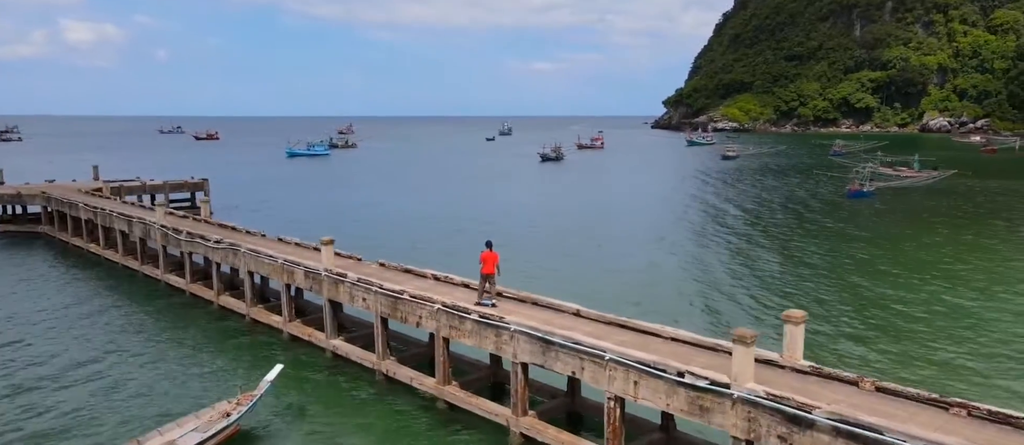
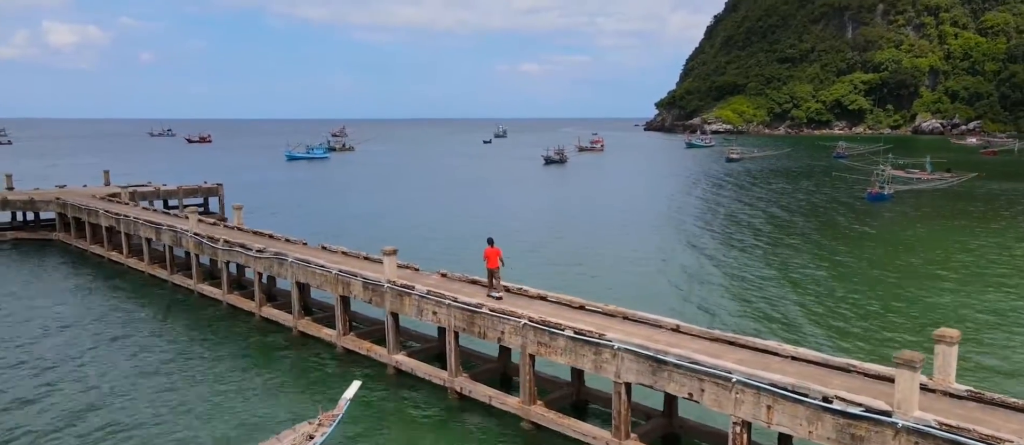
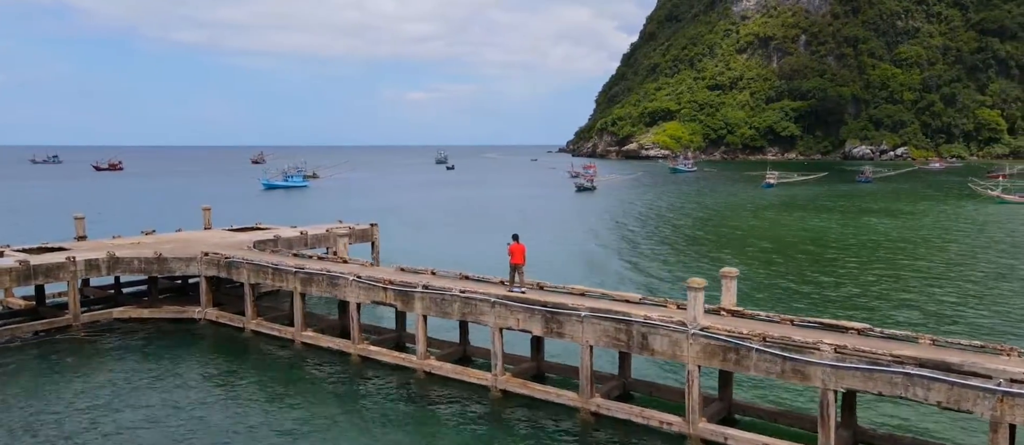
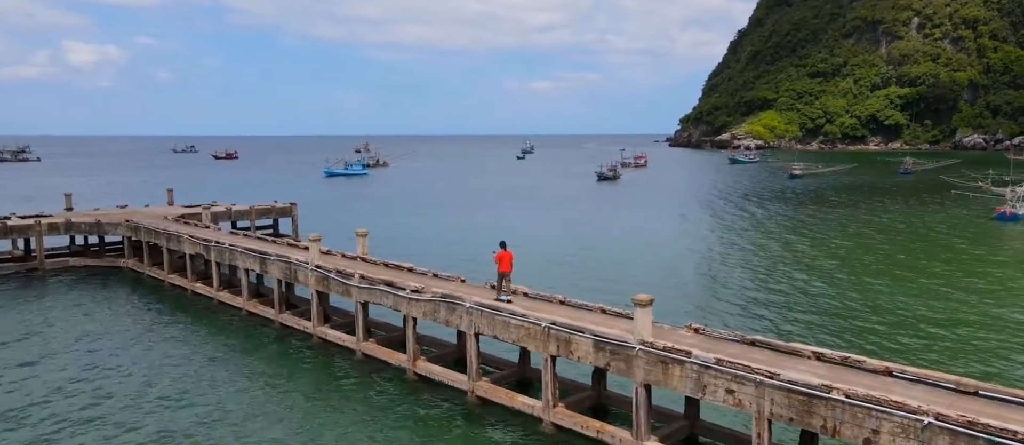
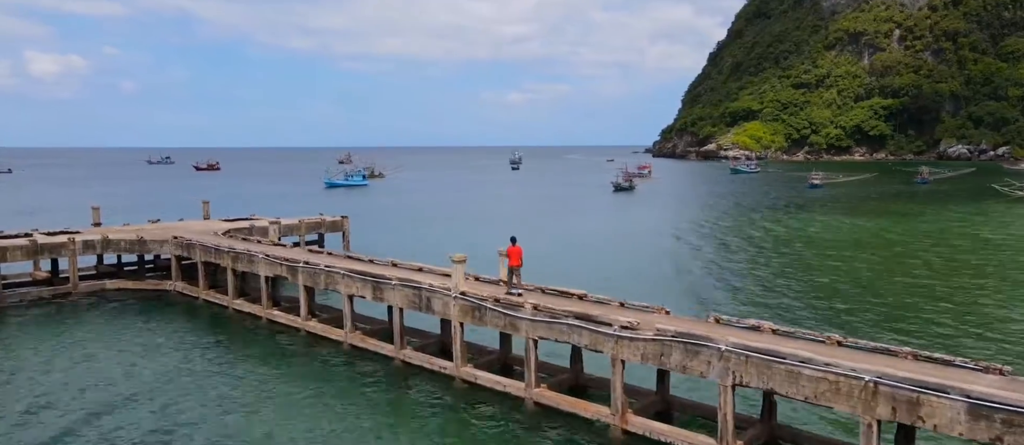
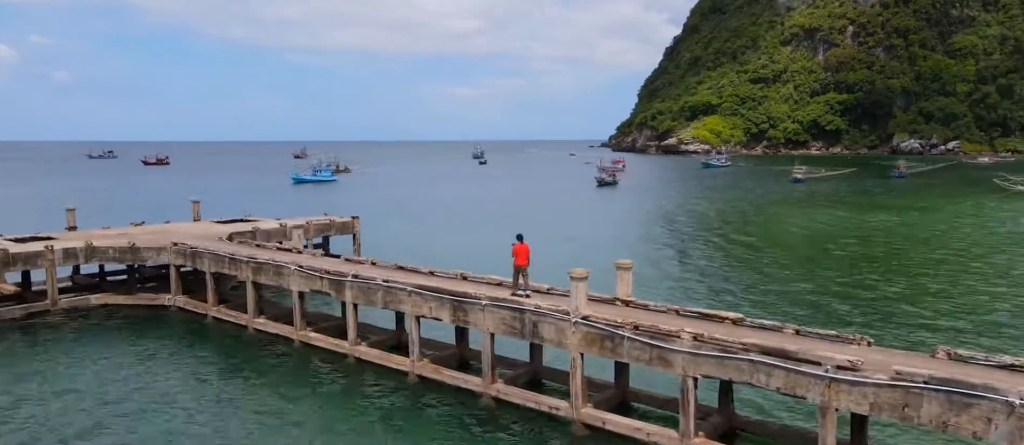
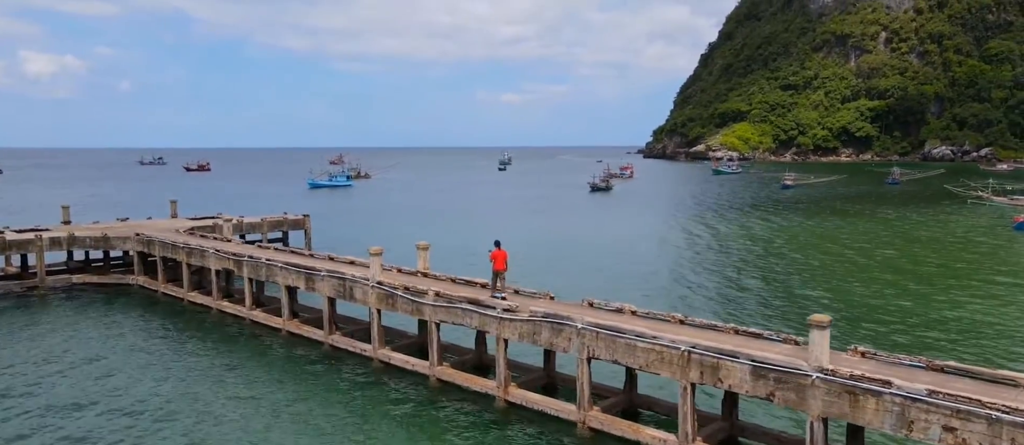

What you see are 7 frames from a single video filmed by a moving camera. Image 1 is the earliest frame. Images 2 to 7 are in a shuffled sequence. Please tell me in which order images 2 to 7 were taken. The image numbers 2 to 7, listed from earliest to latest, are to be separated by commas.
2, 4, 7, 5, 6, 3
